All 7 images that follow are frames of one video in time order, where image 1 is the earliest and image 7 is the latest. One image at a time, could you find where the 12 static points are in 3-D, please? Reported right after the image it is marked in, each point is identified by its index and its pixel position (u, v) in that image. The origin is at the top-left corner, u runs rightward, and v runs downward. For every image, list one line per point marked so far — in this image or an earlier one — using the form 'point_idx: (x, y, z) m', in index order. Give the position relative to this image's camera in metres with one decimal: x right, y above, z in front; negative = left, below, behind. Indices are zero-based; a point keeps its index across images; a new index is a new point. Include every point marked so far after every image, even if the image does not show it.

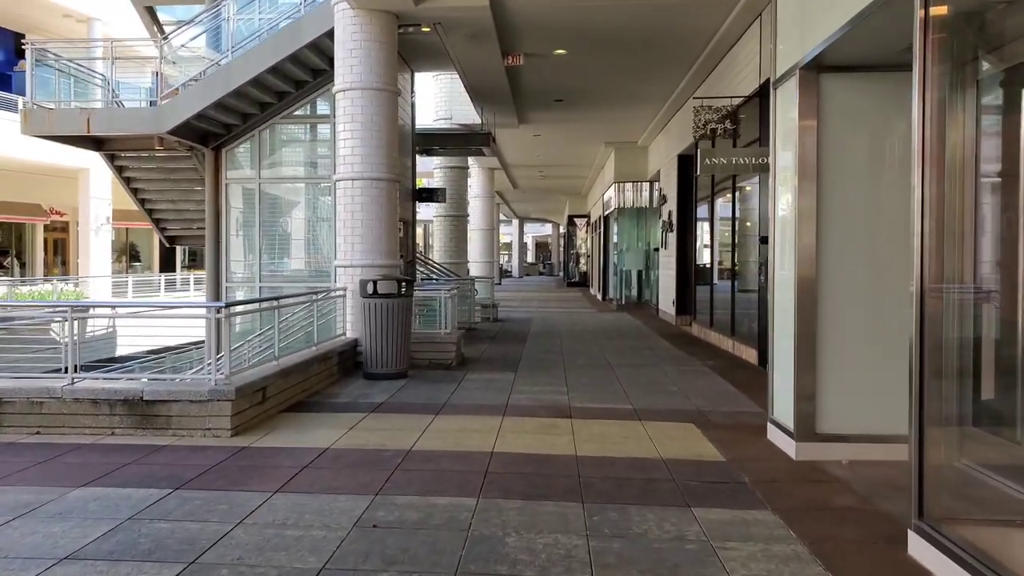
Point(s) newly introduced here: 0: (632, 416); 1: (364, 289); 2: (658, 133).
0: (+1.2, -1.3, +7.2) m
1: (-1.9, 0.0, +8.9) m
2: (+3.9, +4.1, +18.6) m
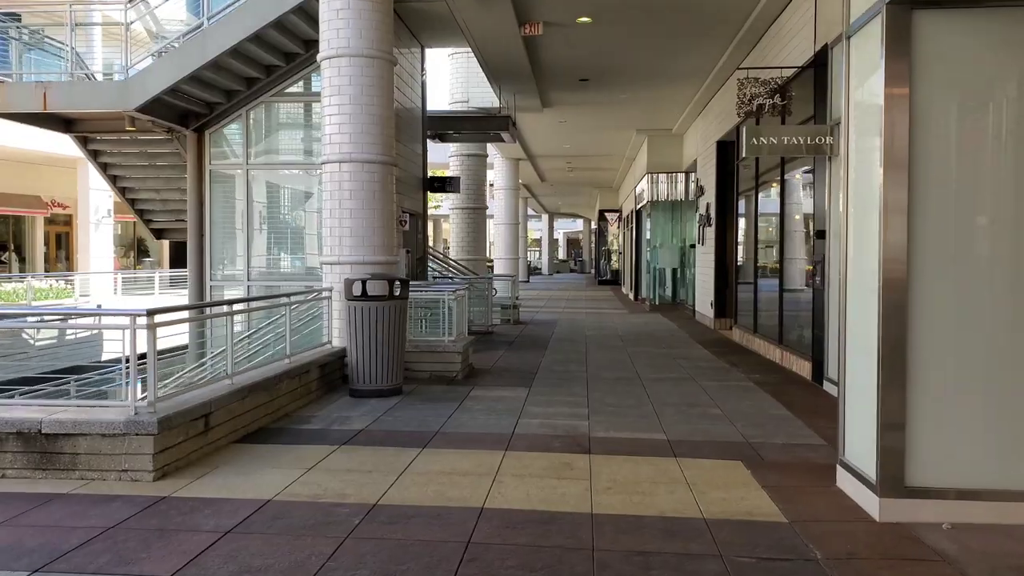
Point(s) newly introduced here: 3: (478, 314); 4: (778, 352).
0: (+1.3, -1.3, +5.8) m
1: (-1.8, -0.1, +7.6) m
2: (+4.4, +4.1, +17.0) m
3: (-0.7, -0.5, +14.2) m
4: (+3.9, -0.9, +10.3) m
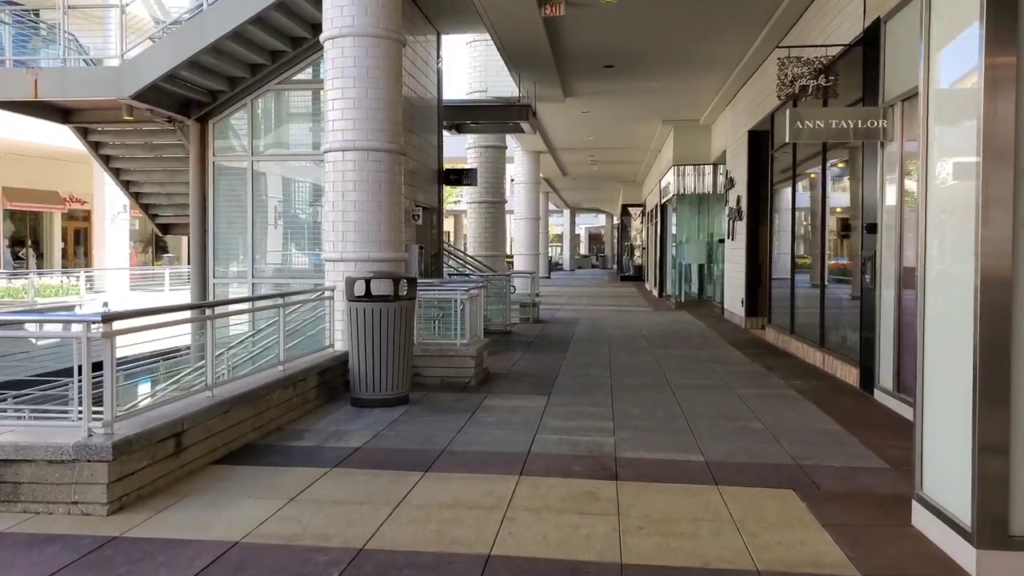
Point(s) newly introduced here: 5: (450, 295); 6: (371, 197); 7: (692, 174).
0: (+1.4, -1.3, +5.0) m
1: (-1.6, -0.1, +7.0) m
2: (+4.9, +4.2, +16.1) m
3: (-0.3, -0.5, +13.5) m
4: (+4.2, -0.9, +9.5) m
5: (-0.7, -0.1, +8.2) m
6: (-1.6, +1.0, +7.8) m
7: (+4.7, +3.0, +18.2) m
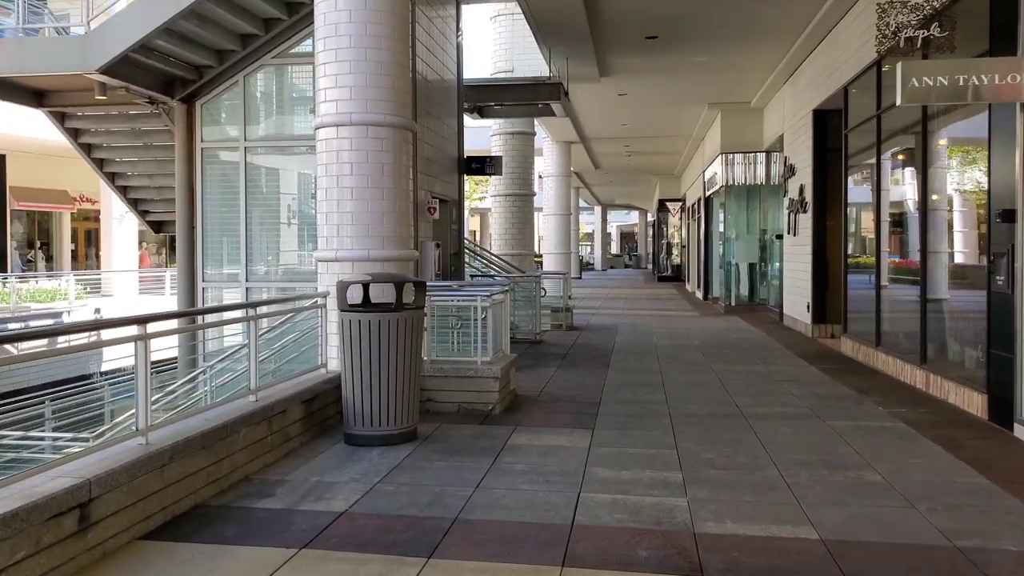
0: (+1.6, -1.4, +3.5) m
1: (-1.4, -0.1, +5.6) m
2: (+5.5, +4.1, +14.5) m
3: (+0.2, -0.5, +12.0) m
4: (+4.6, -1.0, +7.9) m
5: (-0.4, -0.1, +6.8) m
6: (-1.3, +1.0, +6.4) m
7: (+5.4, +2.9, +16.5) m
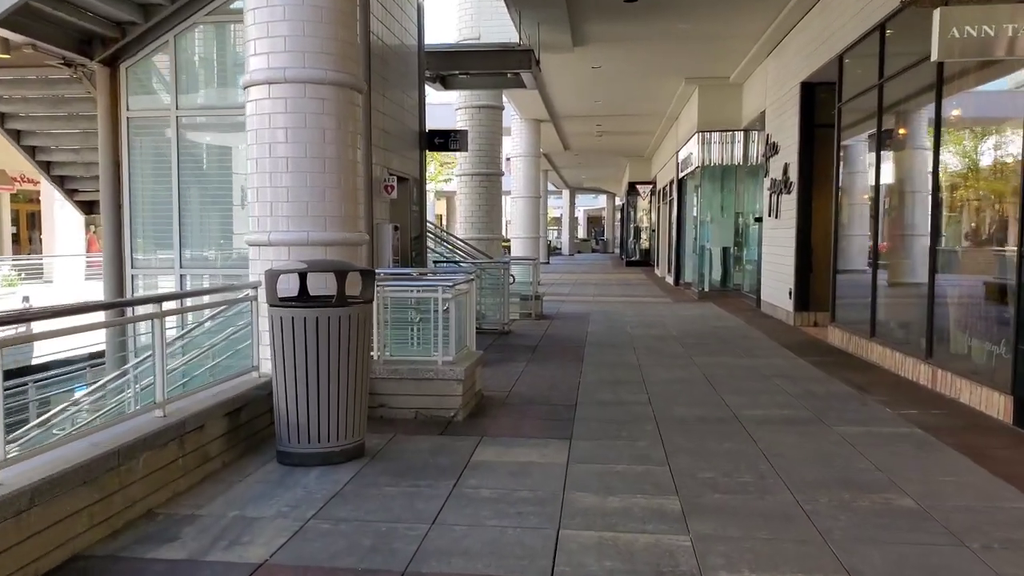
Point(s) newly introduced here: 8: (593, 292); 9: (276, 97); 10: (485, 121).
0: (+1.4, -1.4, +2.8) m
1: (-1.6, 0.0, +4.7) m
2: (+4.9, +4.4, +13.8) m
3: (-0.3, -0.3, +11.2) m
4: (+4.2, -0.8, +7.2) m
5: (-0.7, 0.0, +5.9) m
6: (-1.6, +1.1, +5.5) m
7: (+4.6, +3.3, +15.8) m
8: (+2.1, -0.1, +18.2) m
9: (-1.8, +1.5, +5.5) m
10: (-0.6, +3.4, +14.2) m
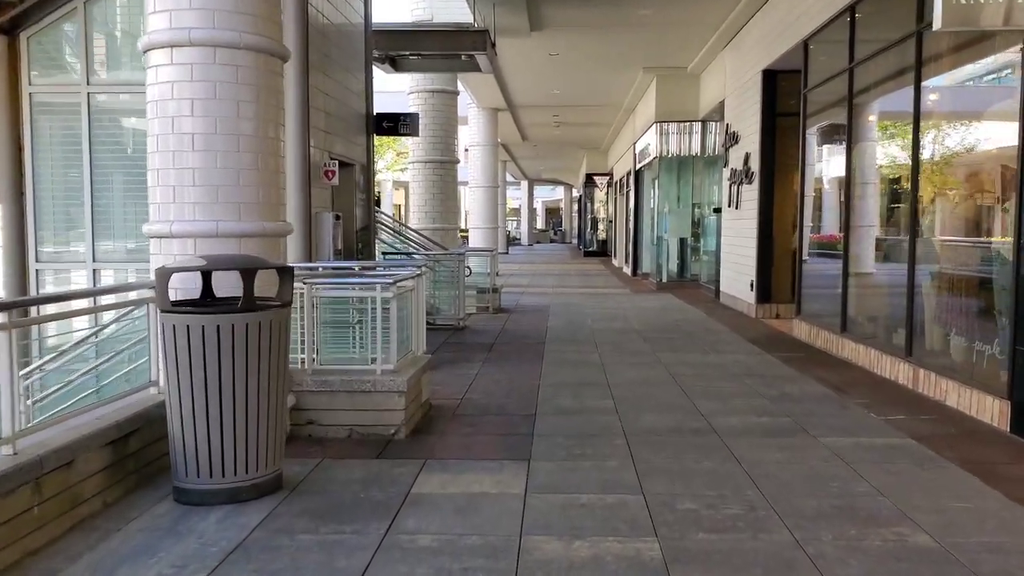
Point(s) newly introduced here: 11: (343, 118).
0: (+1.3, -1.4, +2.1) m
1: (-1.9, 0.0, +3.8) m
2: (+4.0, +4.6, +13.2) m
3: (-1.0, -0.2, +10.4) m
4: (+3.8, -0.8, +6.8) m
5: (-1.1, 0.0, +5.1) m
6: (-1.9, +1.1, +4.7) m
7: (+3.6, +3.4, +15.3) m
8: (+1.0, +0.1, +17.6) m
9: (-2.2, +1.5, +4.6) m
10: (-1.4, +3.5, +13.4) m
11: (-2.2, +2.3, +9.2) m
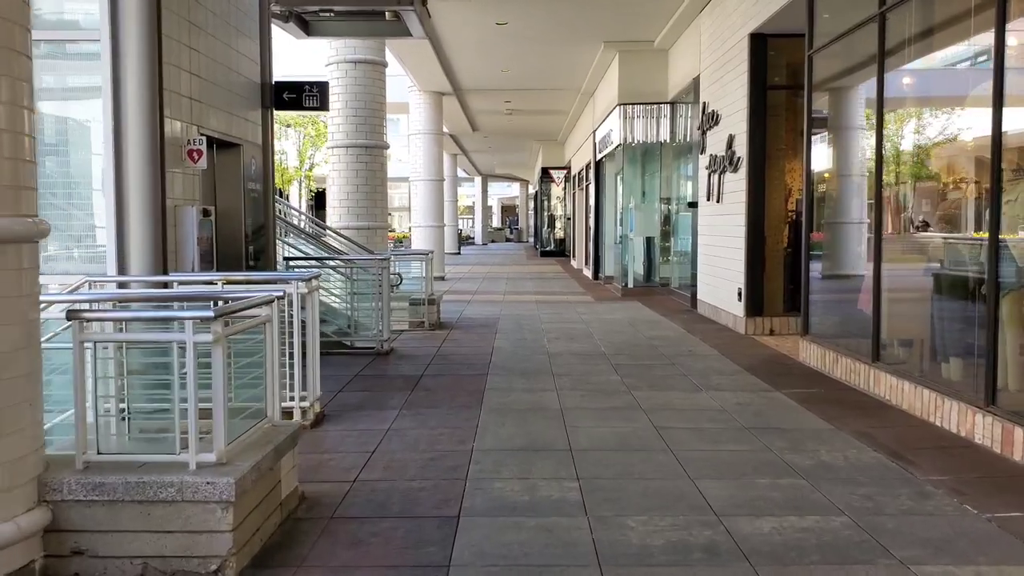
0: (+1.0, -1.5, +0.2) m
1: (-2.3, -0.2, +1.7) m
2: (+3.0, +4.5, +11.5) m
3: (-1.8, -0.4, +8.4) m
4: (+3.2, -0.9, +5.0) m
5: (-1.5, -0.2, +3.1) m
6: (-2.4, +0.9, +2.5) m
7: (+2.6, +3.3, +13.5) m
8: (-0.2, 0.0, +15.6) m
9: (-2.6, +1.3, +2.5) m
10: (-2.4, +3.3, +11.3) m
11: (-2.9, +2.1, +7.0) m
